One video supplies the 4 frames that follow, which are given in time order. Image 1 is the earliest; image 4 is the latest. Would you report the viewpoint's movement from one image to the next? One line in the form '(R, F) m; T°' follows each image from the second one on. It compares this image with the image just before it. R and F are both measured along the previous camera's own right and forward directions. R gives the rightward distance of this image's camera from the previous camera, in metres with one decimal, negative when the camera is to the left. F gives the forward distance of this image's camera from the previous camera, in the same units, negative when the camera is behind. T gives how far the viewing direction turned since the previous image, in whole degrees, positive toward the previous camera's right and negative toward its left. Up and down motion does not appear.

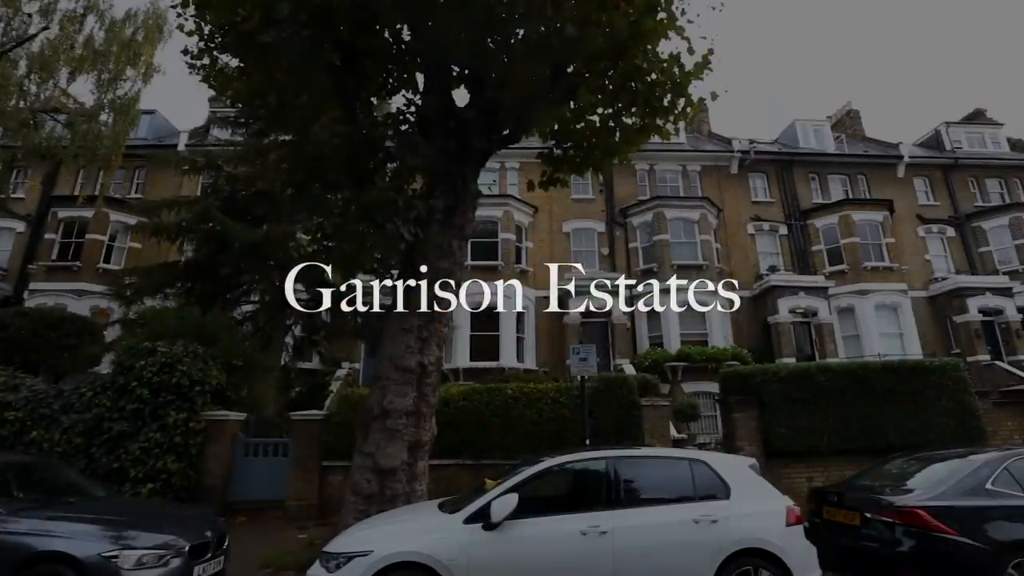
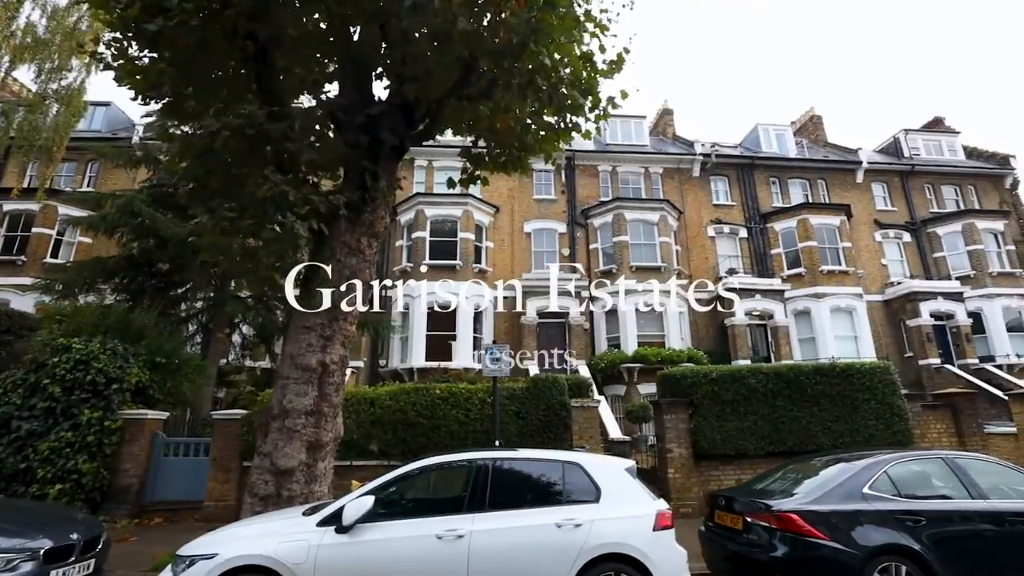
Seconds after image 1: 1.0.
(+1.0, +0.1) m; +1°
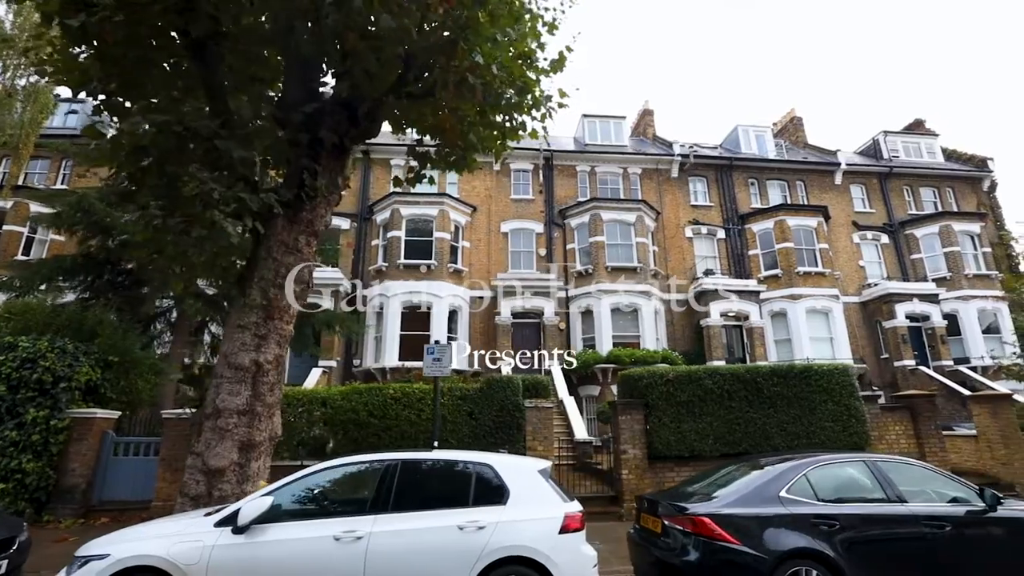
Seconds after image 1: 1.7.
(+0.8, 0.0) m; 0°
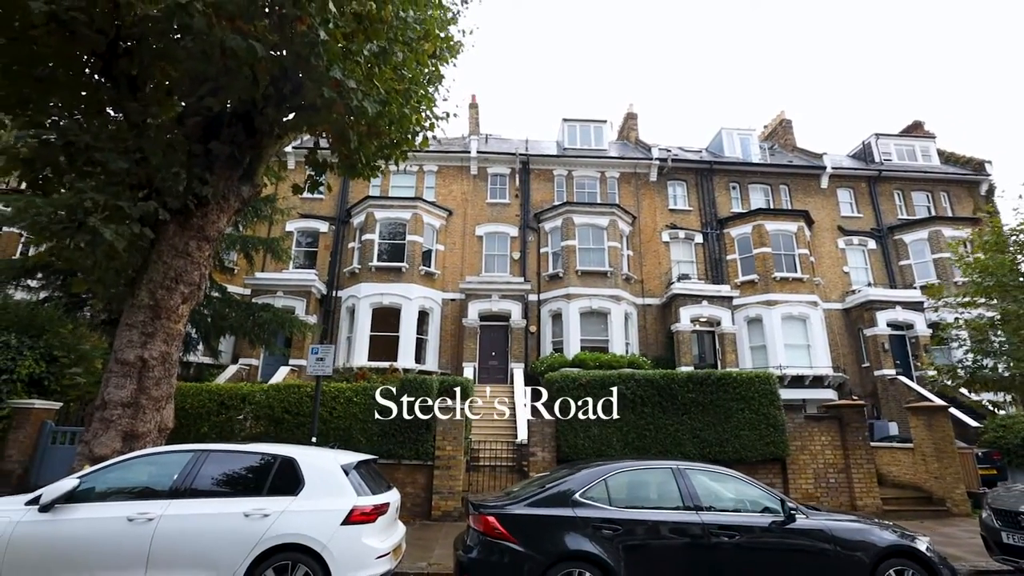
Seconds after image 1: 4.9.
(+2.1, -0.2) m; -3°
